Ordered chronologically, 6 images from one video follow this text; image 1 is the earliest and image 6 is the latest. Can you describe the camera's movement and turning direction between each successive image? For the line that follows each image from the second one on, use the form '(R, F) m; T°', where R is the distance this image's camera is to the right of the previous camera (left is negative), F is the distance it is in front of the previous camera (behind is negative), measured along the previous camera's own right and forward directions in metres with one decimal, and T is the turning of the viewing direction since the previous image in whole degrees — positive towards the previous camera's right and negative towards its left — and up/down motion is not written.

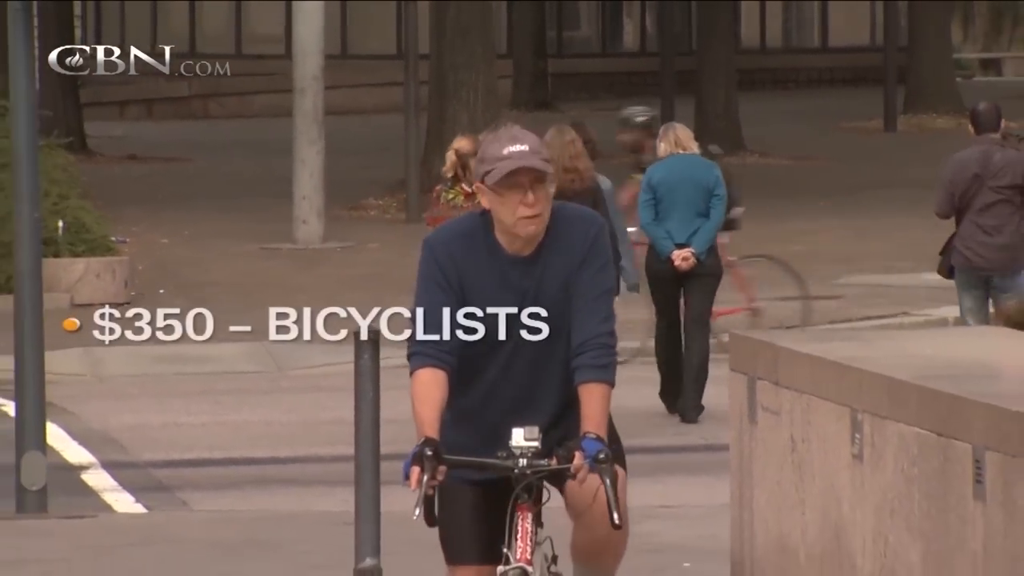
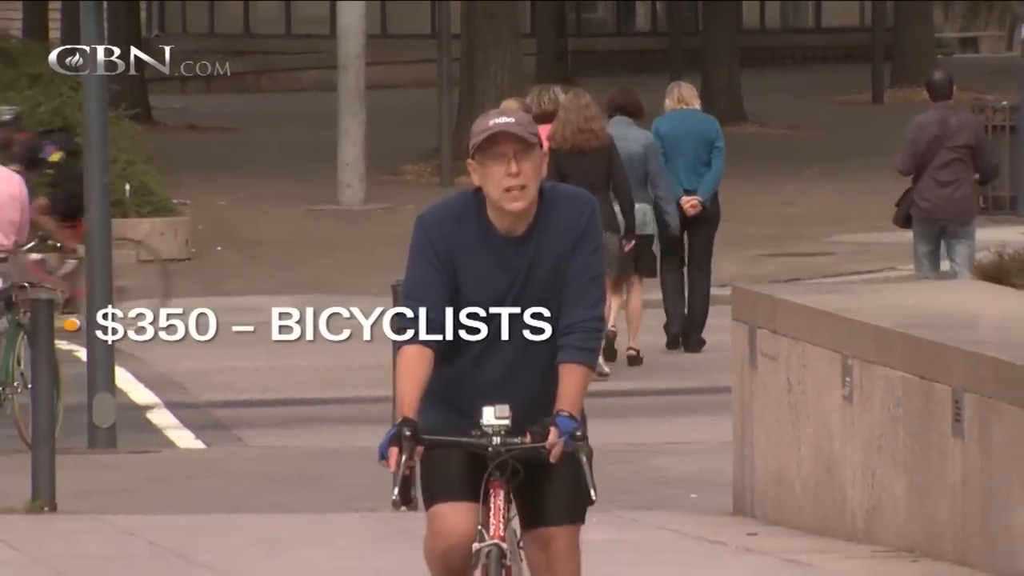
(+0.1, -0.8) m; -1°
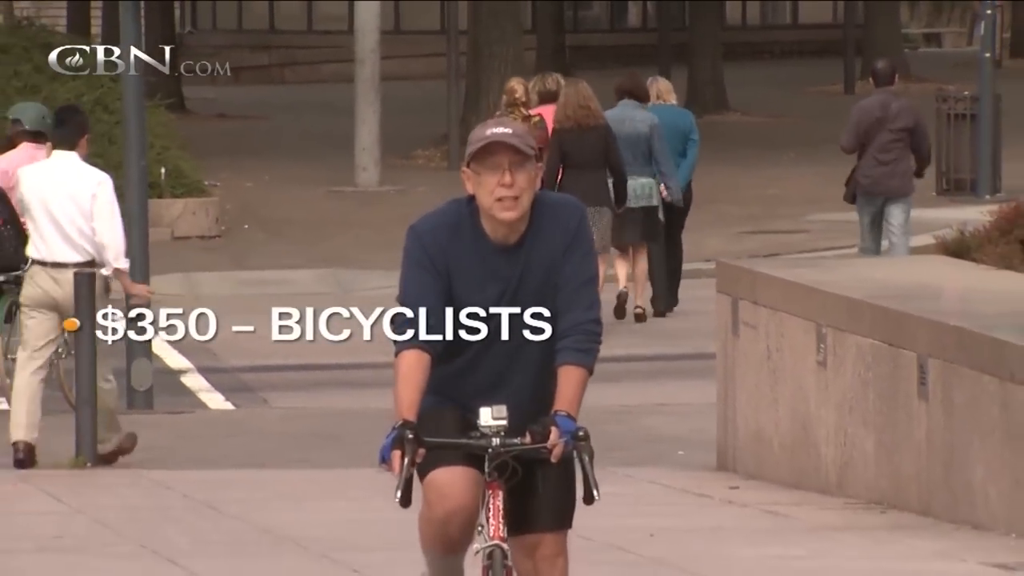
(+0.1, -0.7) m; 0°
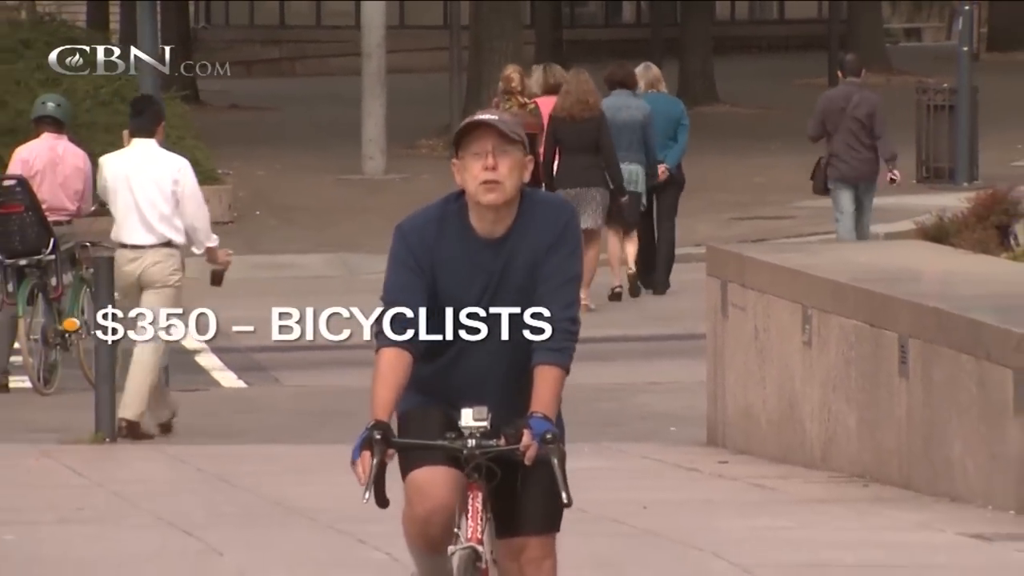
(0.0, -0.4) m; 0°
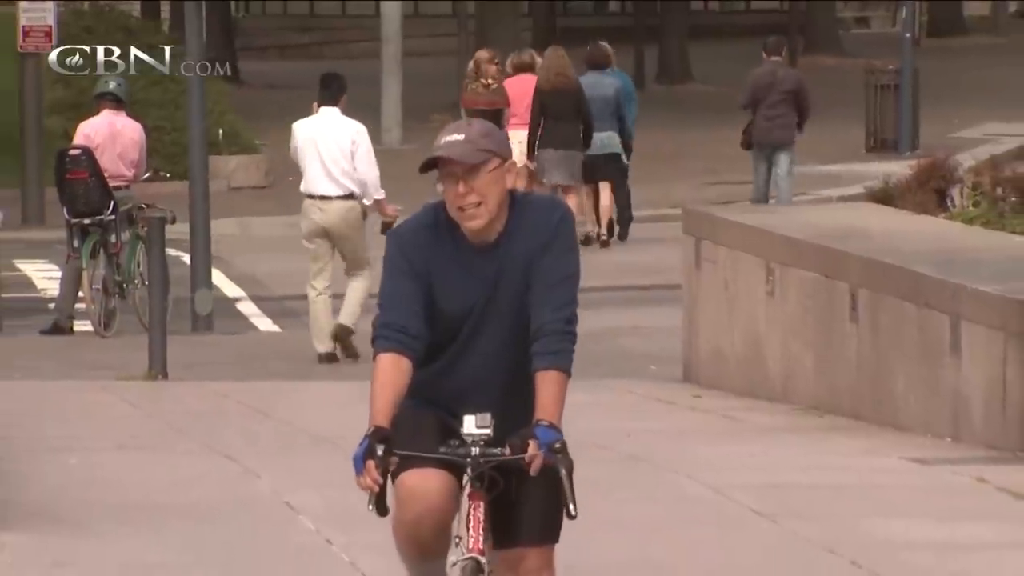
(+0.1, -1.3) m; -1°
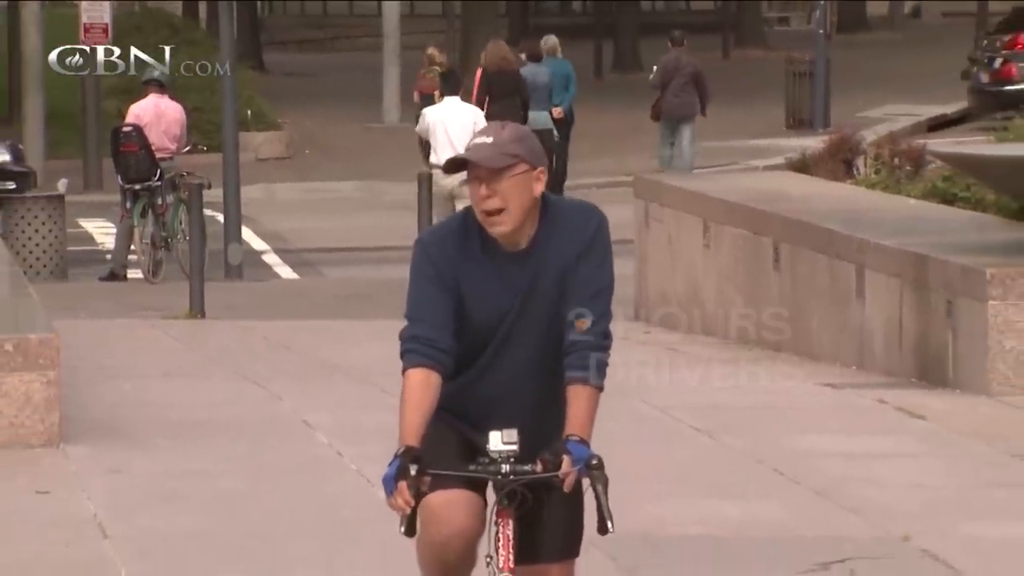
(+0.1, -2.1) m; 0°
